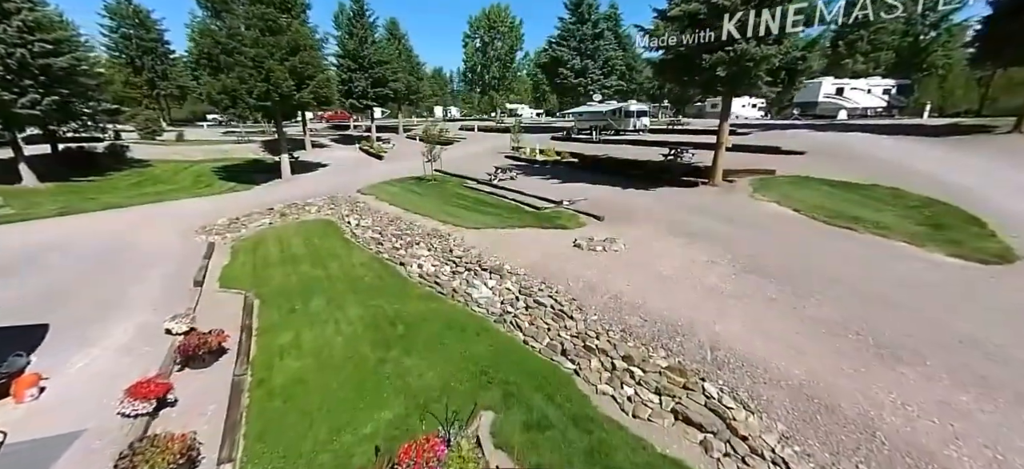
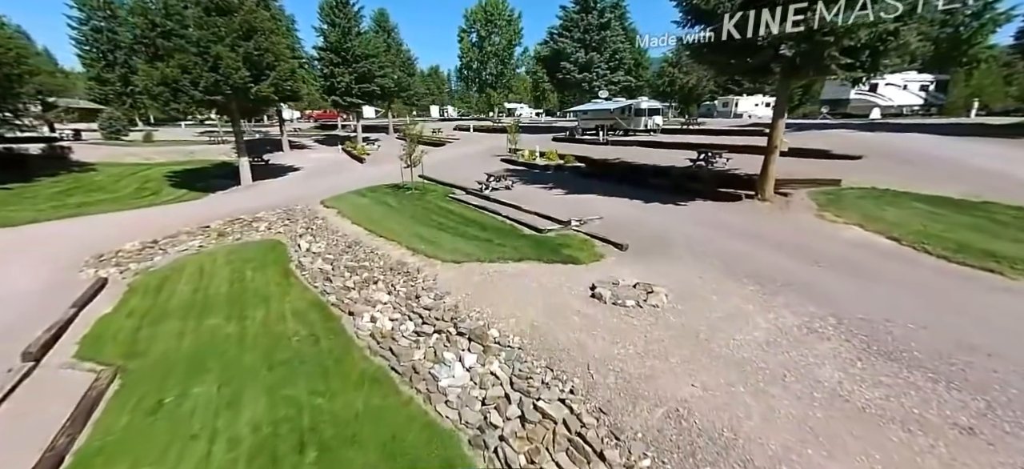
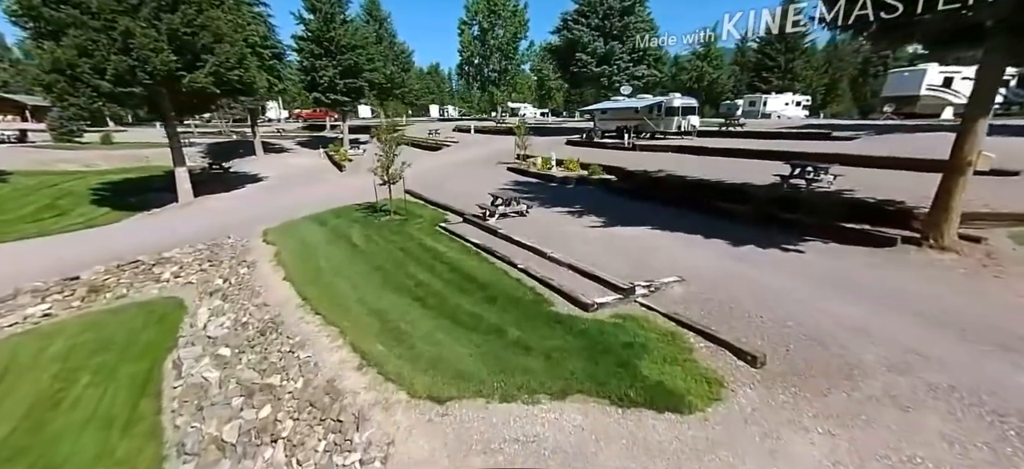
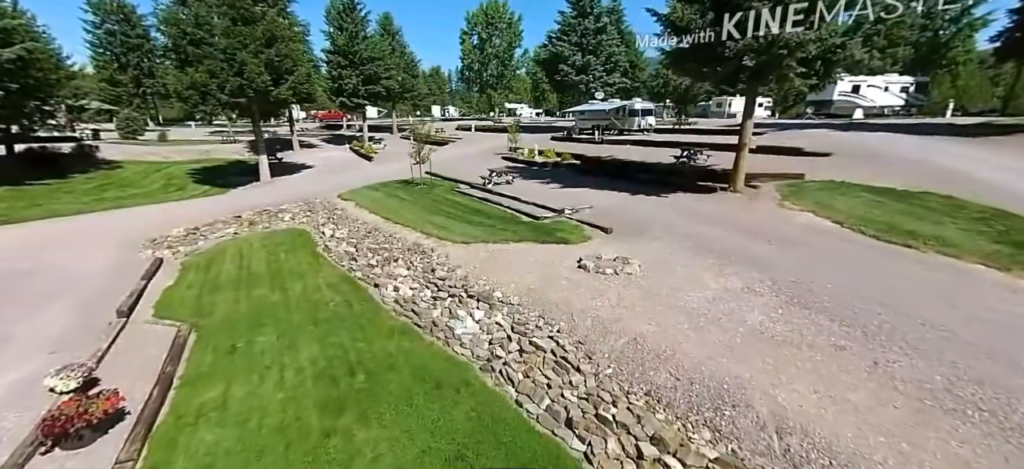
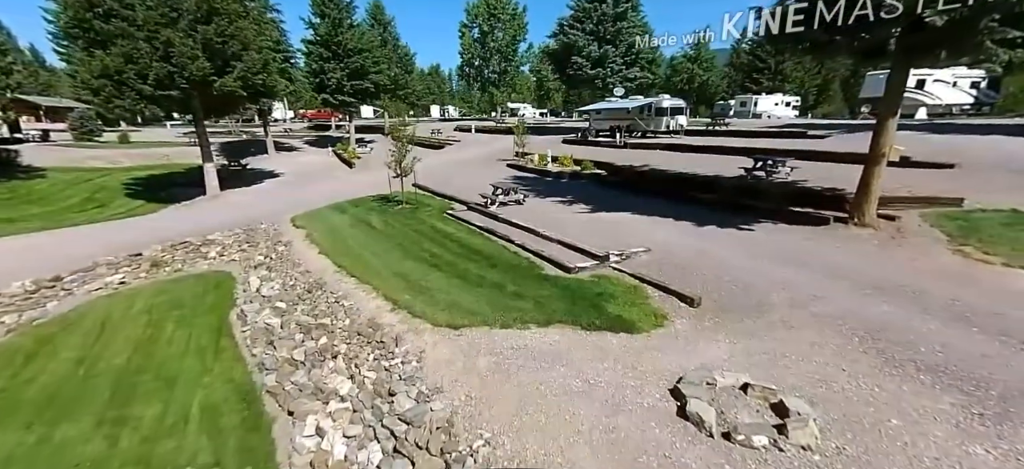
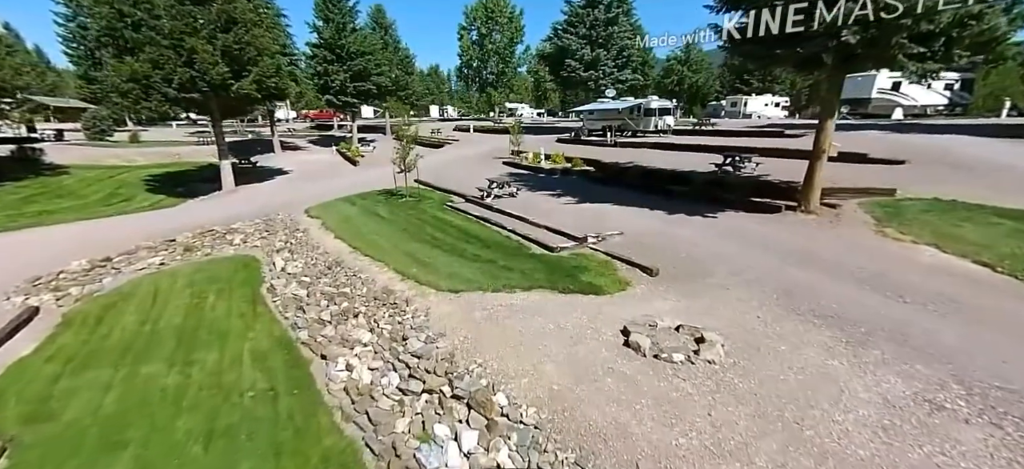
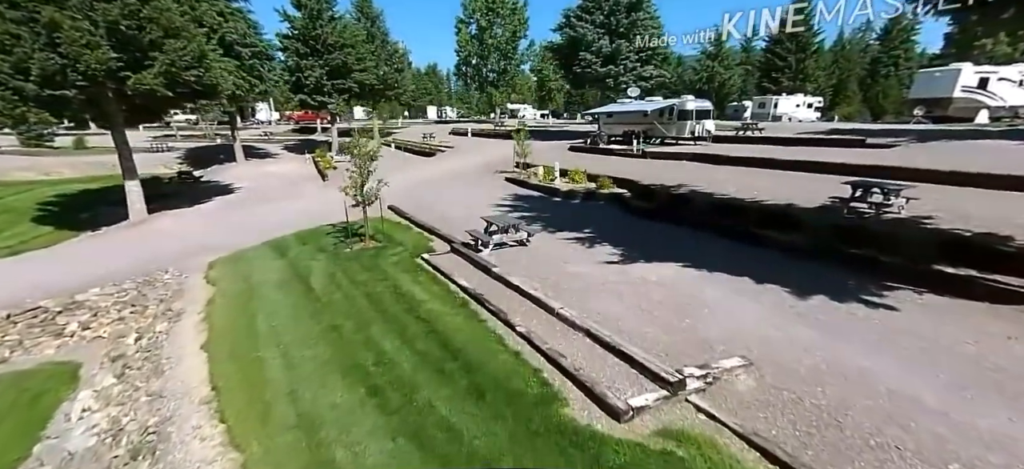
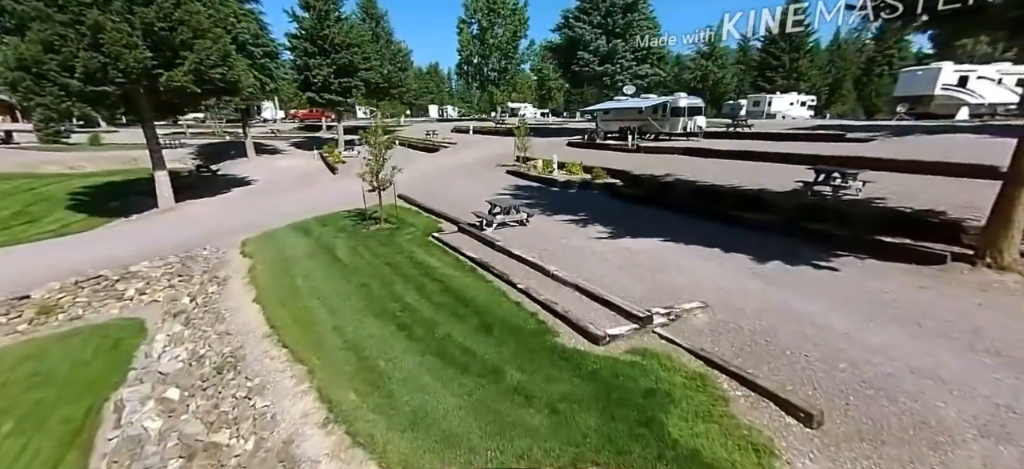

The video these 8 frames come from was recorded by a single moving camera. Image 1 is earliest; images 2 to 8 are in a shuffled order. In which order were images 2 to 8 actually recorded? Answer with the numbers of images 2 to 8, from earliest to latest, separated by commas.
4, 2, 6, 5, 3, 8, 7
